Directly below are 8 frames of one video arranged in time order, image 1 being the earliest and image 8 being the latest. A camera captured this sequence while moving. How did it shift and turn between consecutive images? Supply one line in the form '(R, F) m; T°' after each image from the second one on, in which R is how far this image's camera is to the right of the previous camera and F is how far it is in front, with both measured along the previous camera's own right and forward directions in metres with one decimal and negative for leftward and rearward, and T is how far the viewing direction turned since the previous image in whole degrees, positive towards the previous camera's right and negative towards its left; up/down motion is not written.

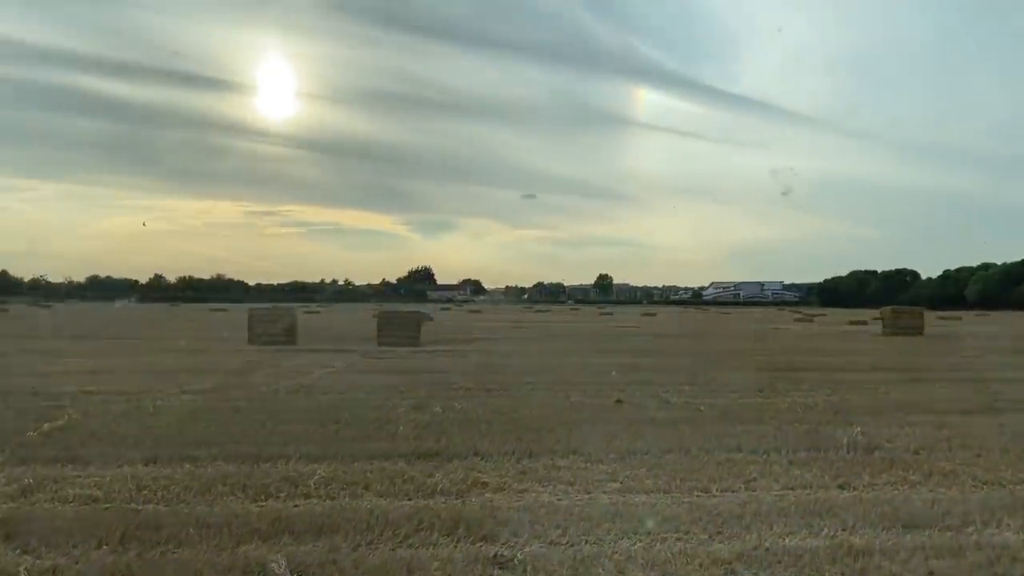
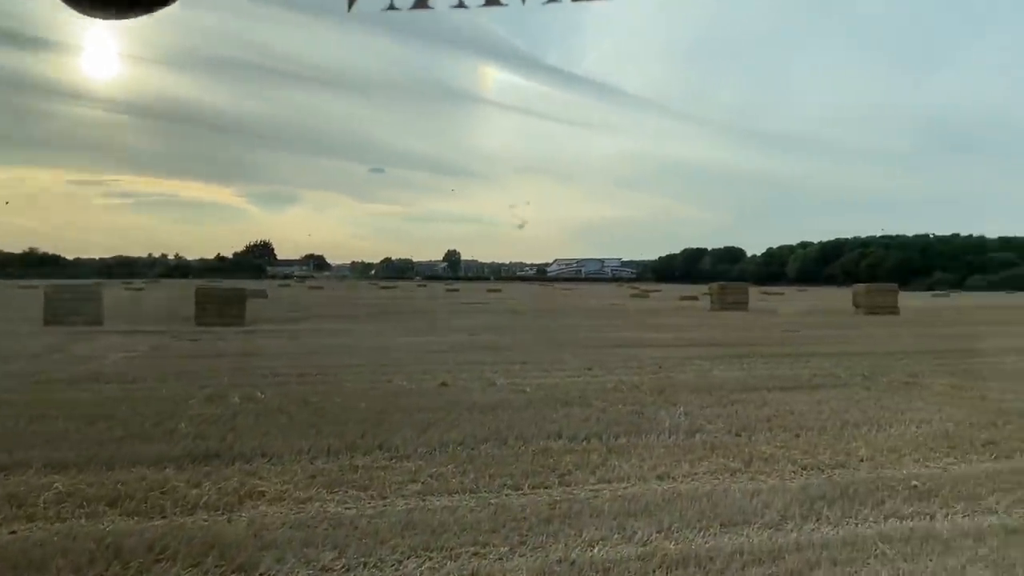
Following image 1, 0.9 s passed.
(+0.4, +0.8) m; +10°
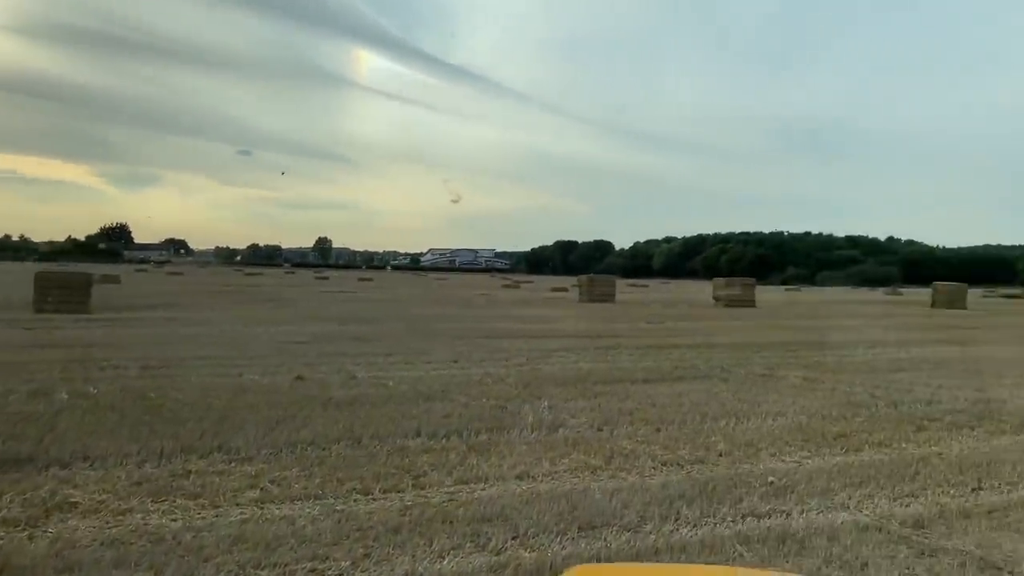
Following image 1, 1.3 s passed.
(+0.1, +0.4) m; +8°
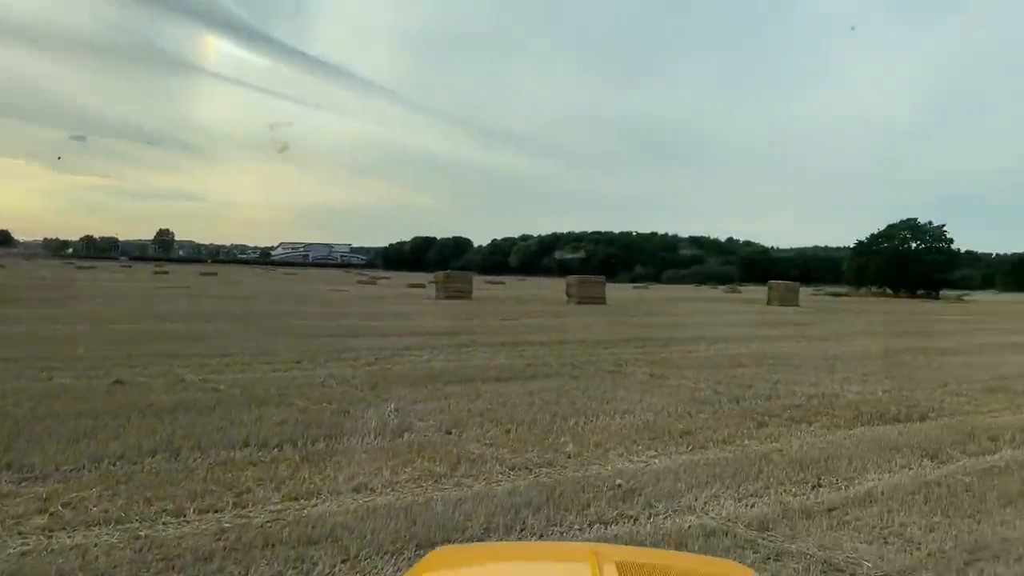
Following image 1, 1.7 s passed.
(+0.1, +0.4) m; +10°
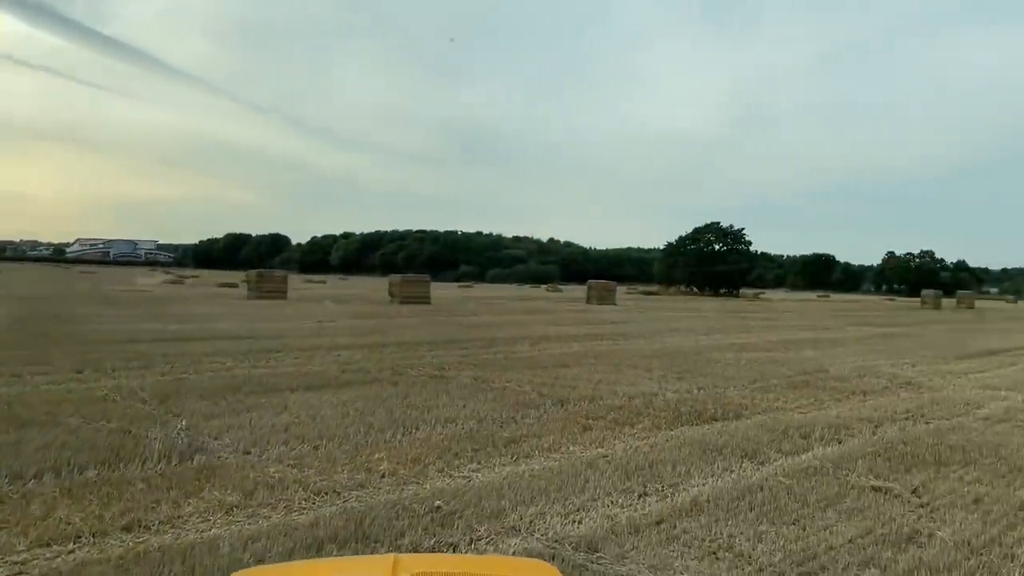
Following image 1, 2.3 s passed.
(+0.1, +0.5) m; +12°
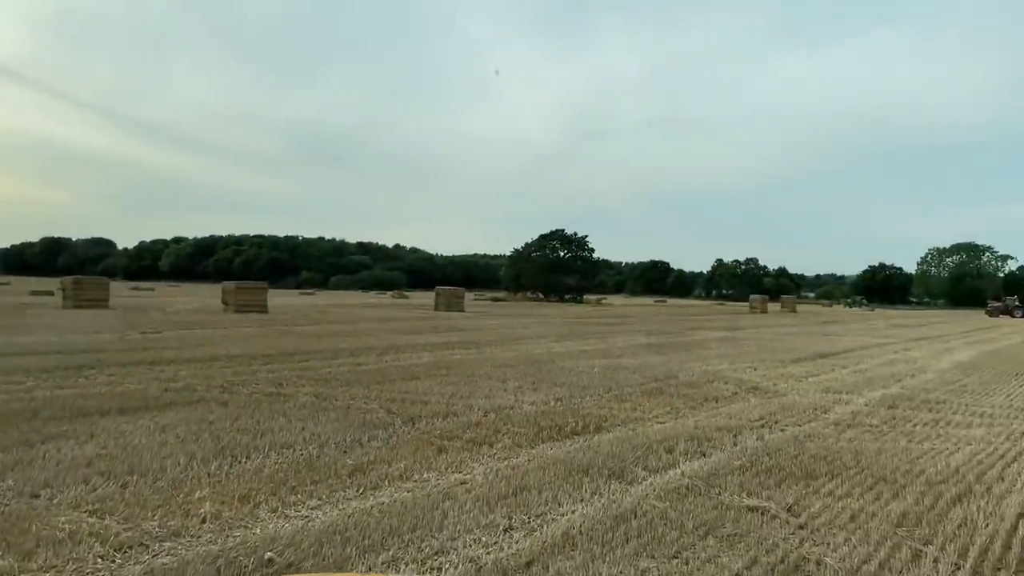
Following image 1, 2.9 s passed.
(0.0, +0.6) m; +10°
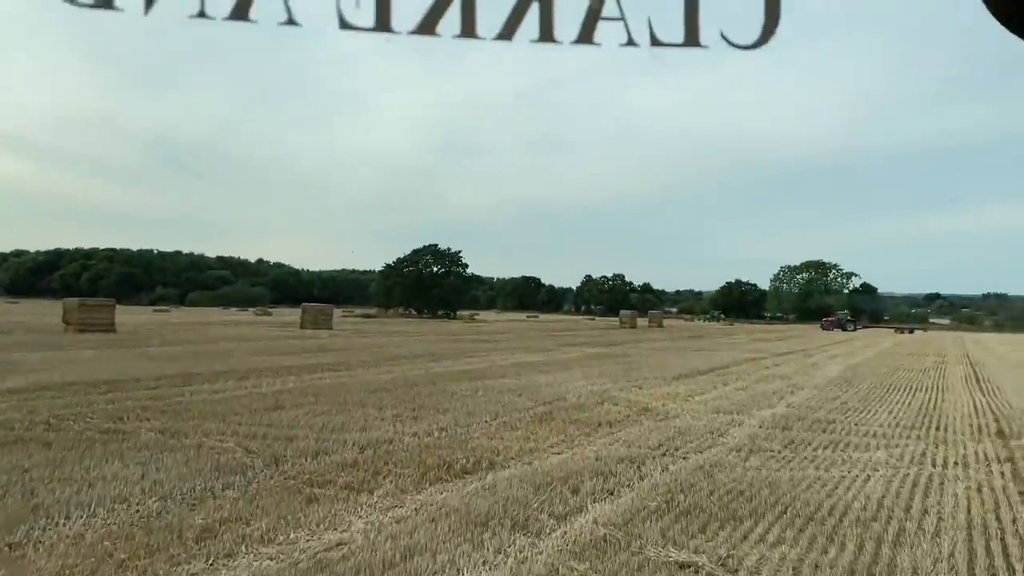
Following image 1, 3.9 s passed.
(-0.1, +0.9) m; +9°
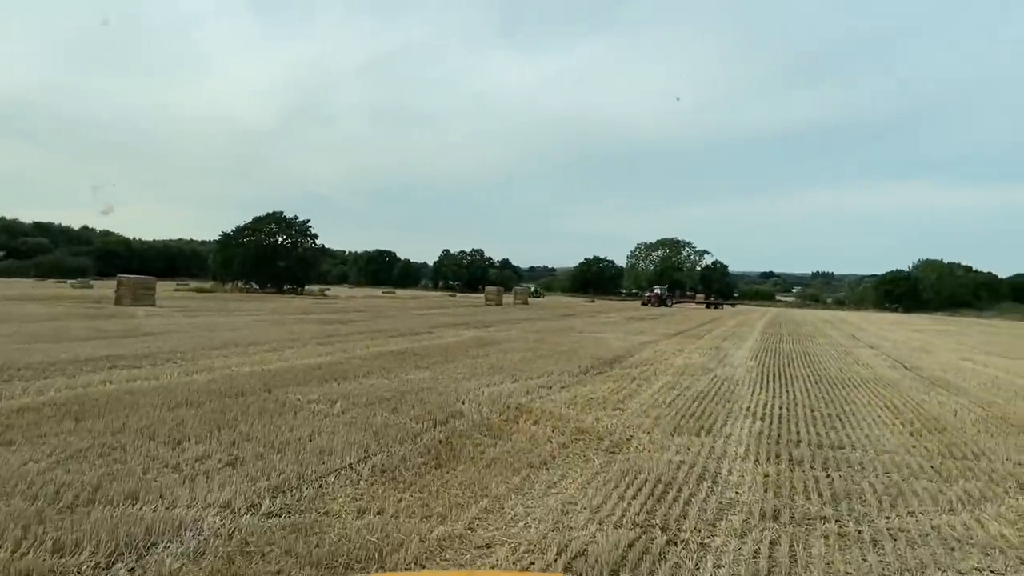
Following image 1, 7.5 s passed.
(-0.2, +3.6) m; +10°
